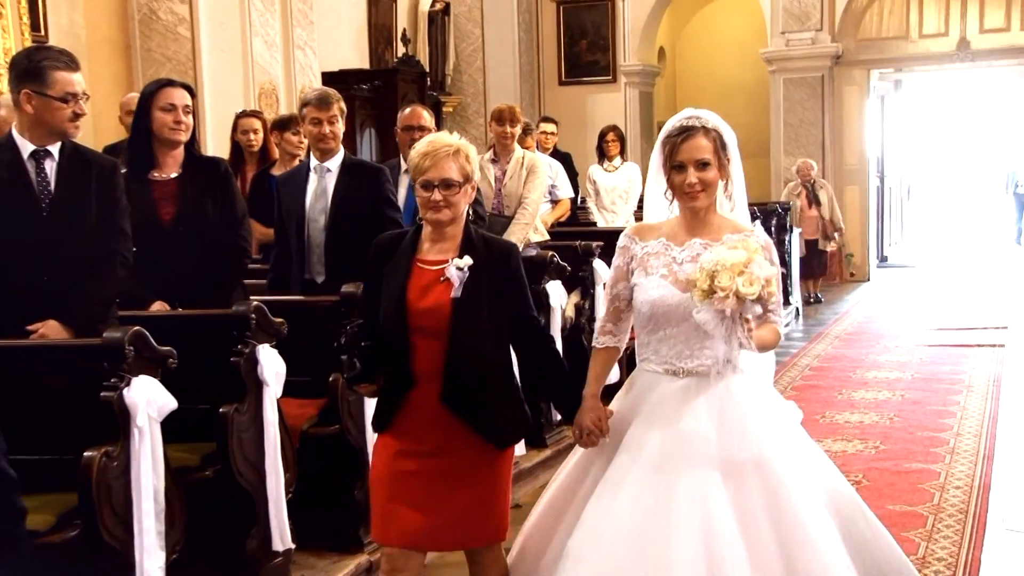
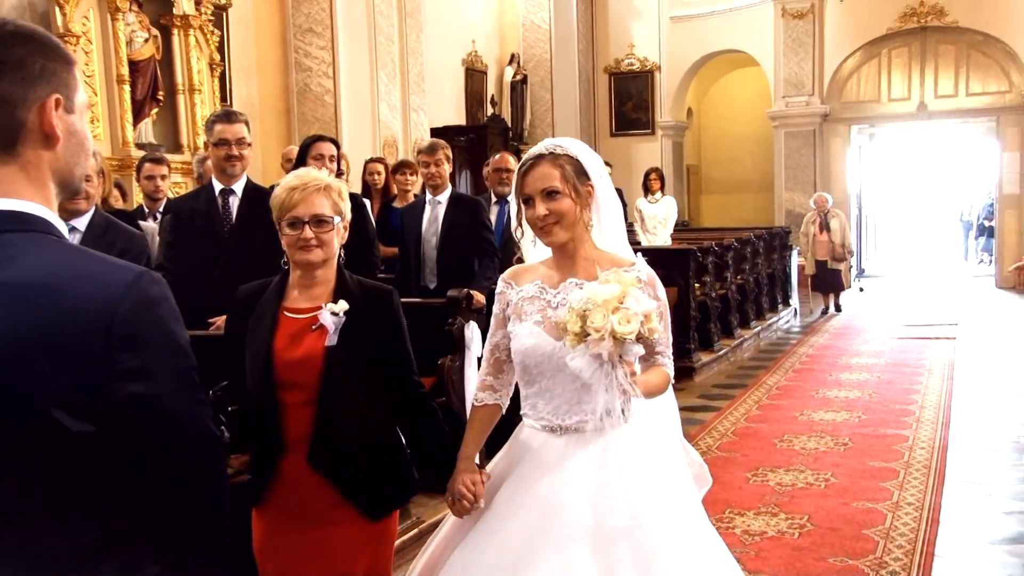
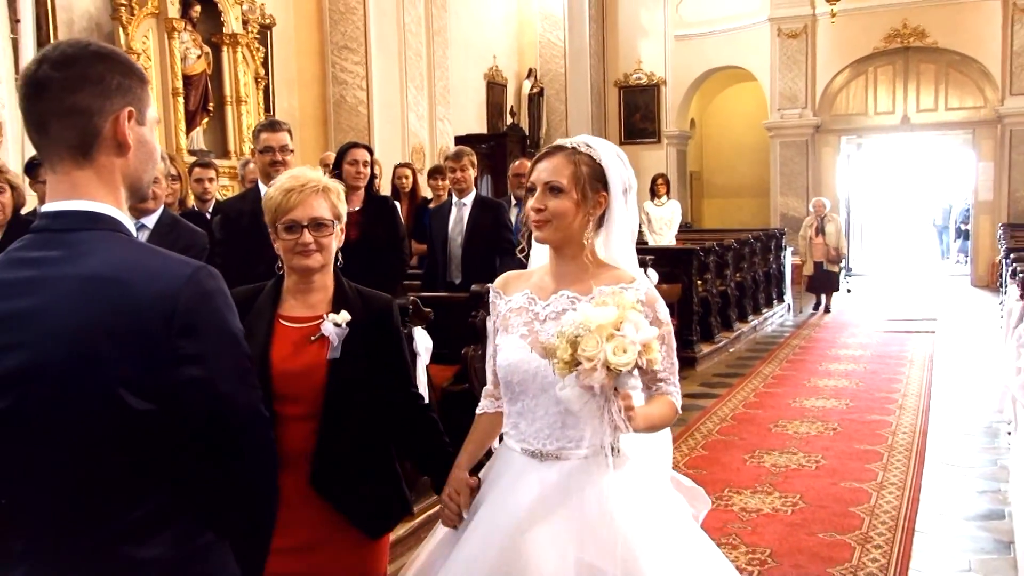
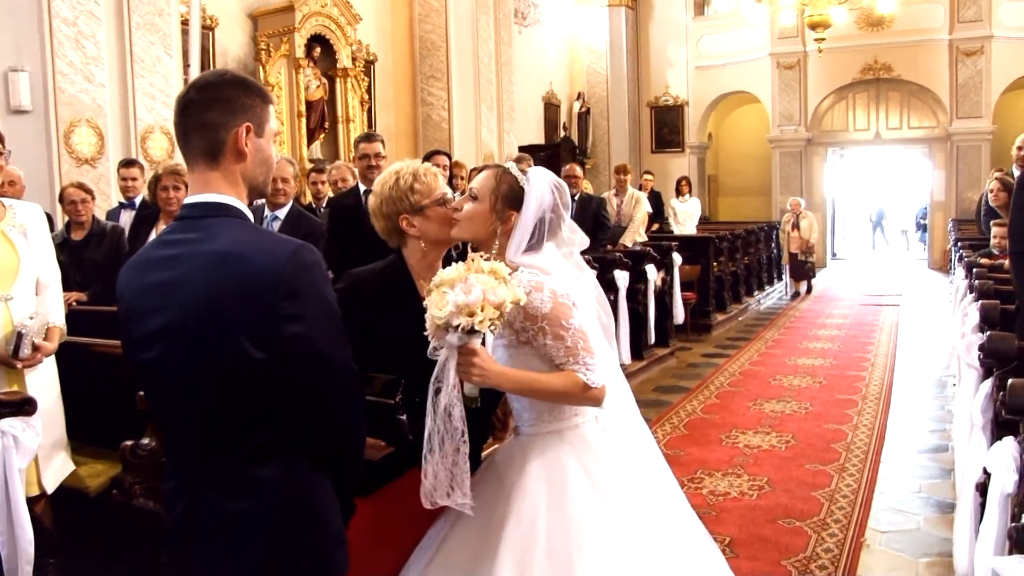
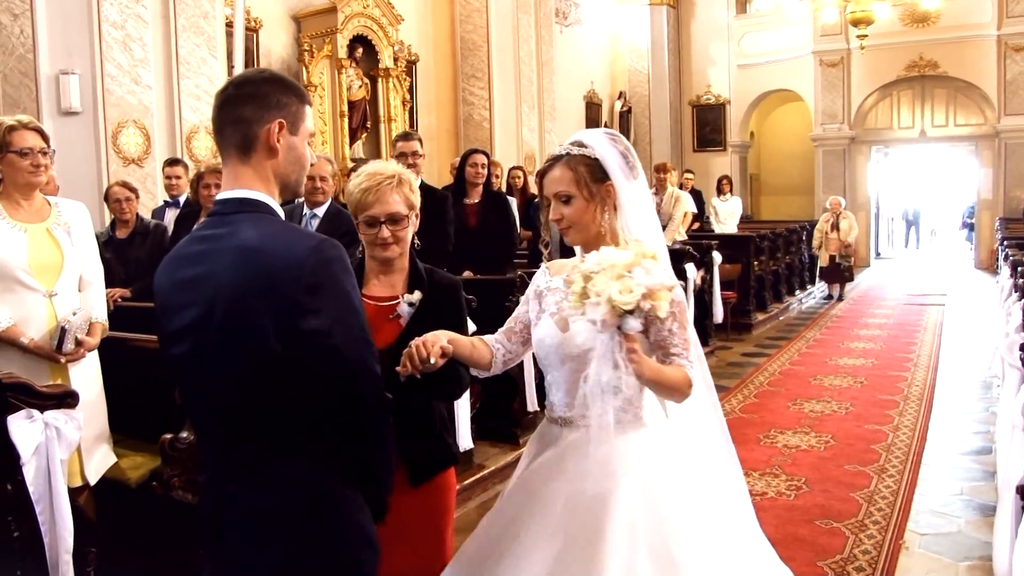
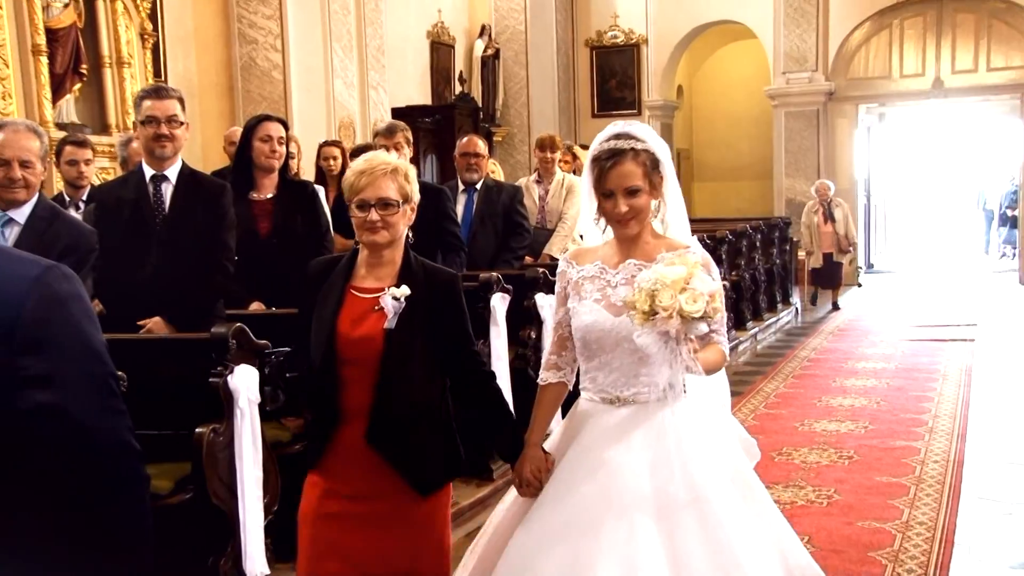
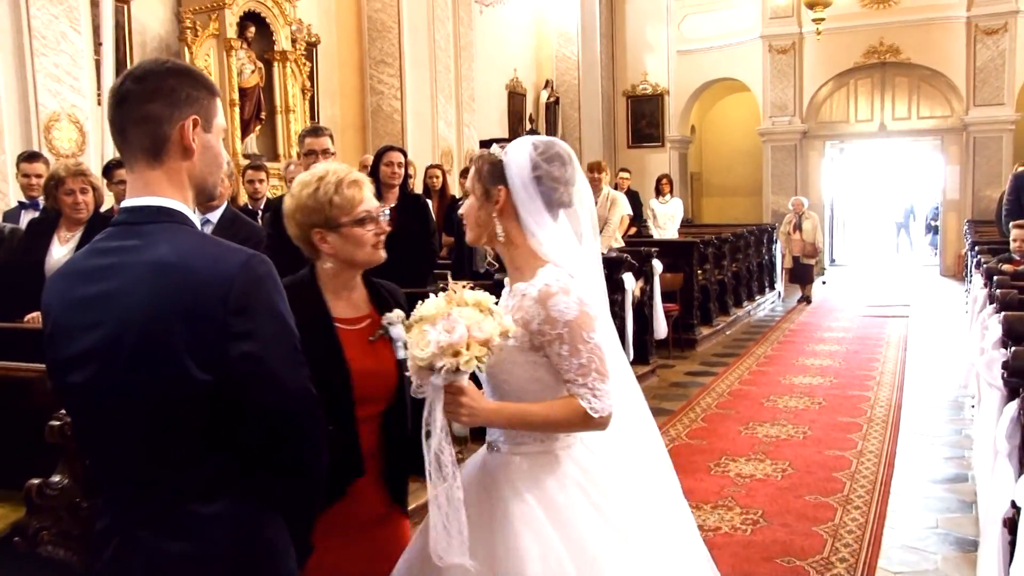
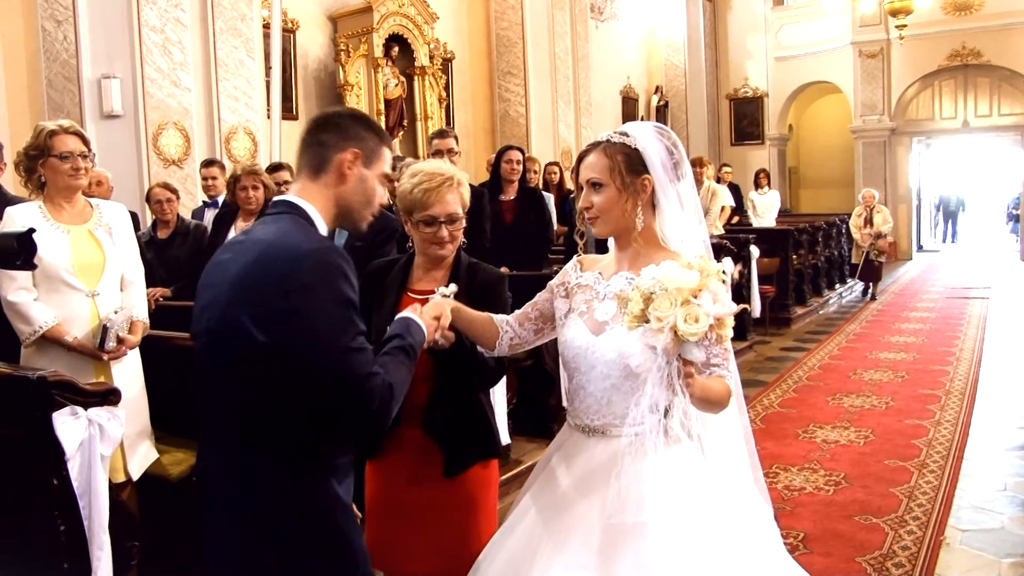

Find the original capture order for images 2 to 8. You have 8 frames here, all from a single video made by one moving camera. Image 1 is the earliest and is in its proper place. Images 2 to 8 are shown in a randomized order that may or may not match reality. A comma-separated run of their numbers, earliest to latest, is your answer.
6, 2, 3, 7, 4, 5, 8
